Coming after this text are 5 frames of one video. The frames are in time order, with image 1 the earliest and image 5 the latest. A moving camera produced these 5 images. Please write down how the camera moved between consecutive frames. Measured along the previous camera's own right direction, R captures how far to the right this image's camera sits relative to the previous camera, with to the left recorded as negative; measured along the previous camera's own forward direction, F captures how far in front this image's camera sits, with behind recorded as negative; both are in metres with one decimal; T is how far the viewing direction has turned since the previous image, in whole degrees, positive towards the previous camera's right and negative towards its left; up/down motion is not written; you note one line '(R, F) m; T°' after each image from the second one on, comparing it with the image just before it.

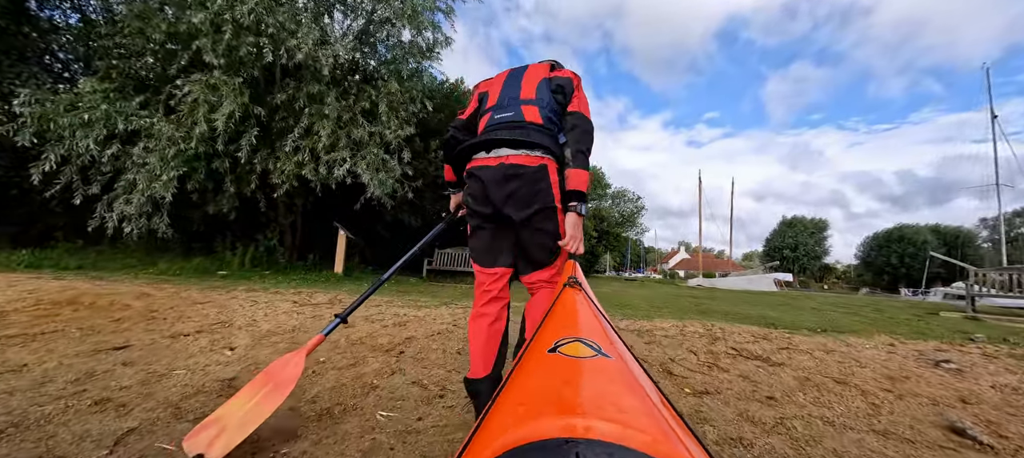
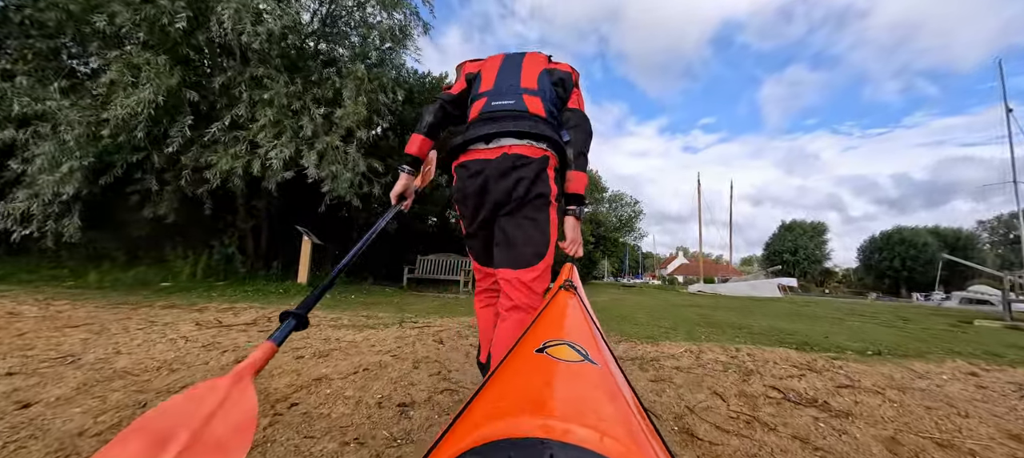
(+0.2, +0.8) m; 0°
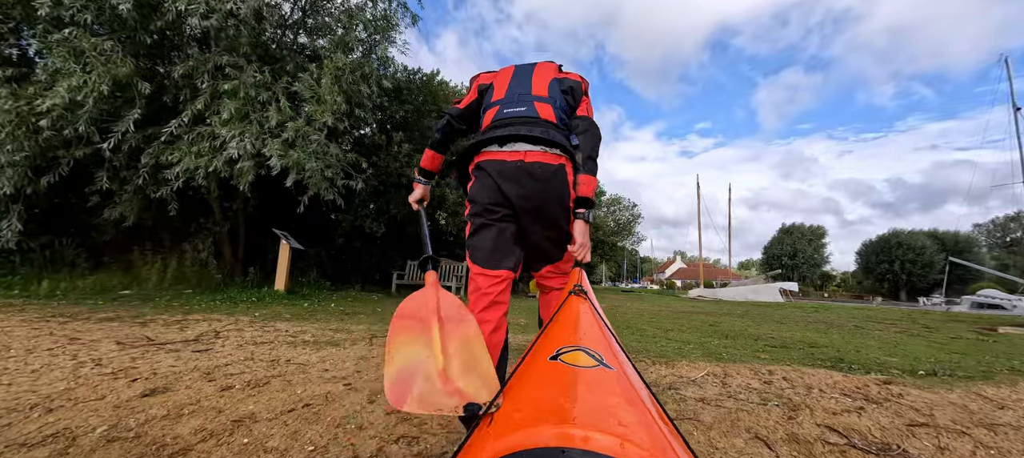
(+0.1, +0.4) m; 0°
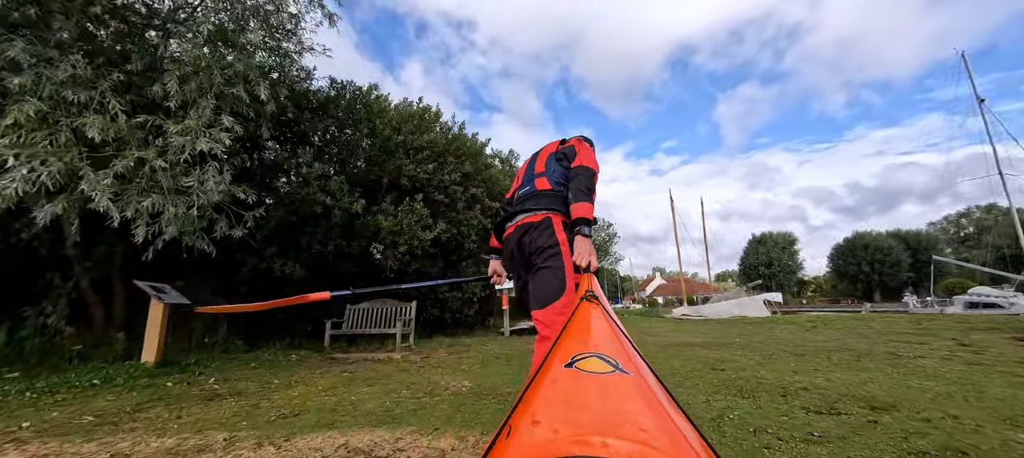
(+0.5, +1.2) m; +3°
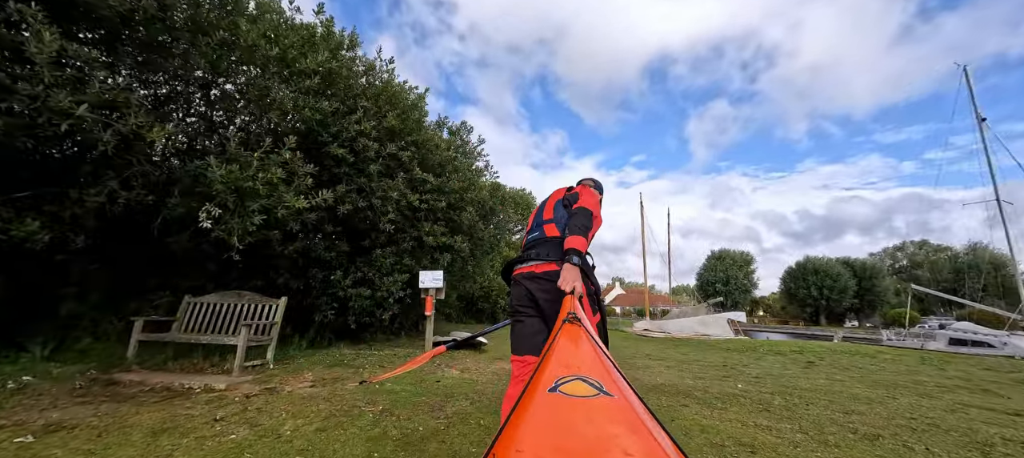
(+0.6, +2.1) m; +5°
